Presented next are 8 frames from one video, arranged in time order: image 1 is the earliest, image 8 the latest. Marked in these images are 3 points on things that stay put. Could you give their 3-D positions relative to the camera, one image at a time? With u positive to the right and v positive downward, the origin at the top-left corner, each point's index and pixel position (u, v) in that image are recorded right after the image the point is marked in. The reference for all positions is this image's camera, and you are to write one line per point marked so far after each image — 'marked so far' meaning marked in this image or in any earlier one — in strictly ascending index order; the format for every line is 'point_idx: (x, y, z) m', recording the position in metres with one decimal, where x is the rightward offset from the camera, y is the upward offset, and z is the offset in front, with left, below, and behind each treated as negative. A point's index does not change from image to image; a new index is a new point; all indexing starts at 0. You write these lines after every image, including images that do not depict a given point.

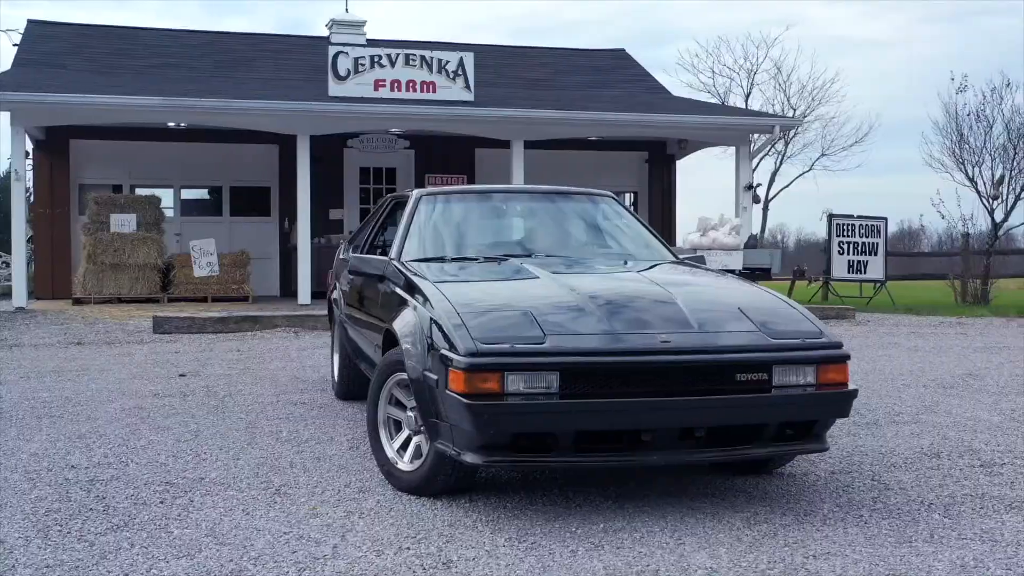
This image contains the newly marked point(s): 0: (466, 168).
0: (-0.6, +1.5, +14.4) m
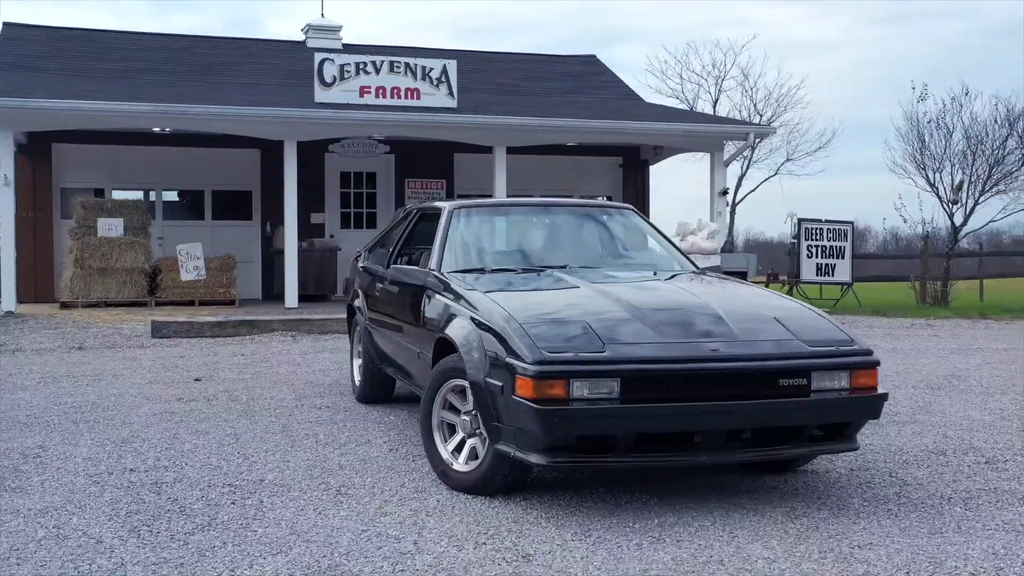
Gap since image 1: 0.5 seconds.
0: (-0.8, +1.4, +14.6) m
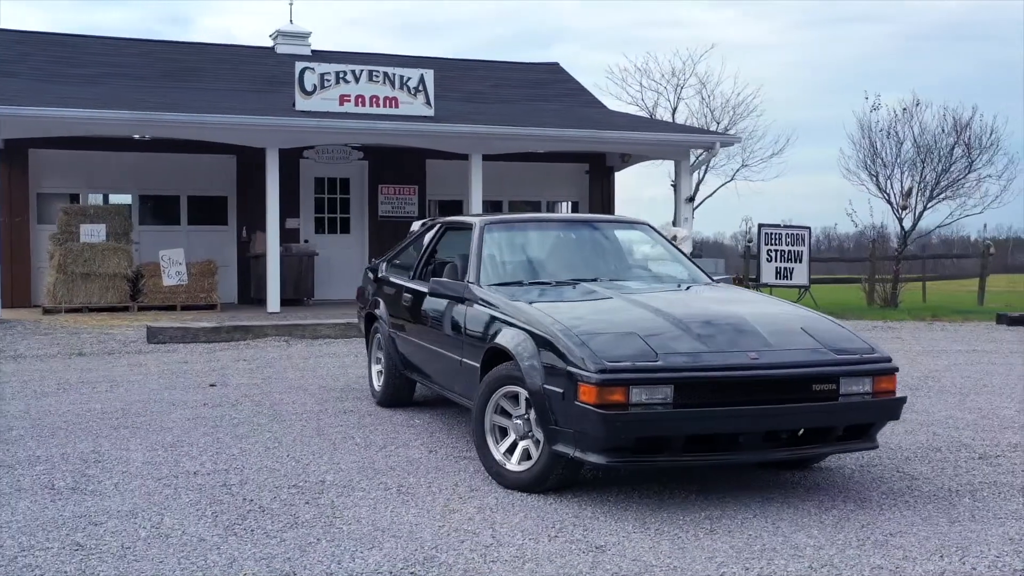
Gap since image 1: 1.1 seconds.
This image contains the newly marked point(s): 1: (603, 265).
0: (-1.2, +1.4, +14.9) m
1: (+0.5, +0.1, +5.8) m
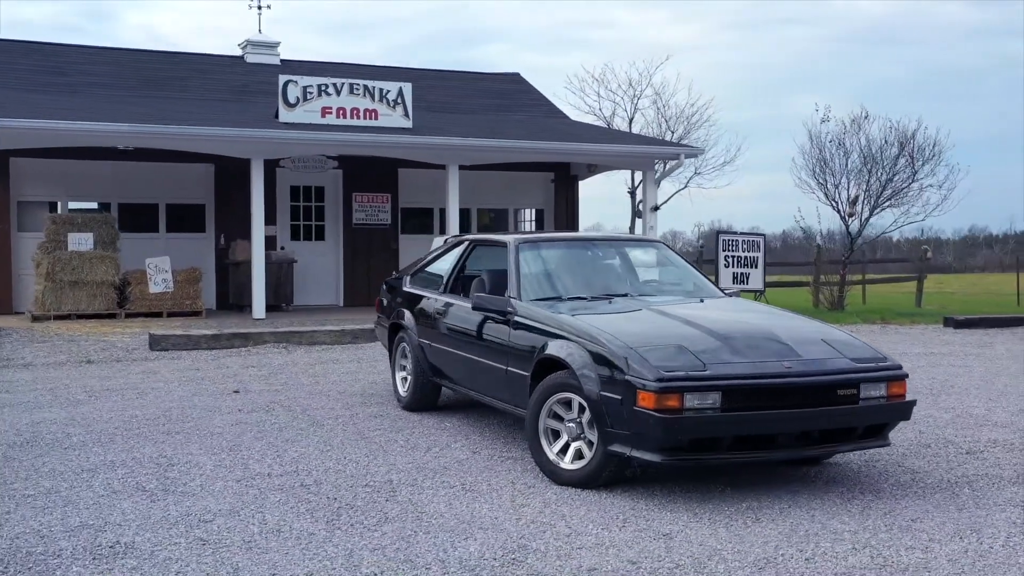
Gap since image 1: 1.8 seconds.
0: (-1.6, +1.3, +15.3) m
1: (+0.7, 0.0, +6.3) m
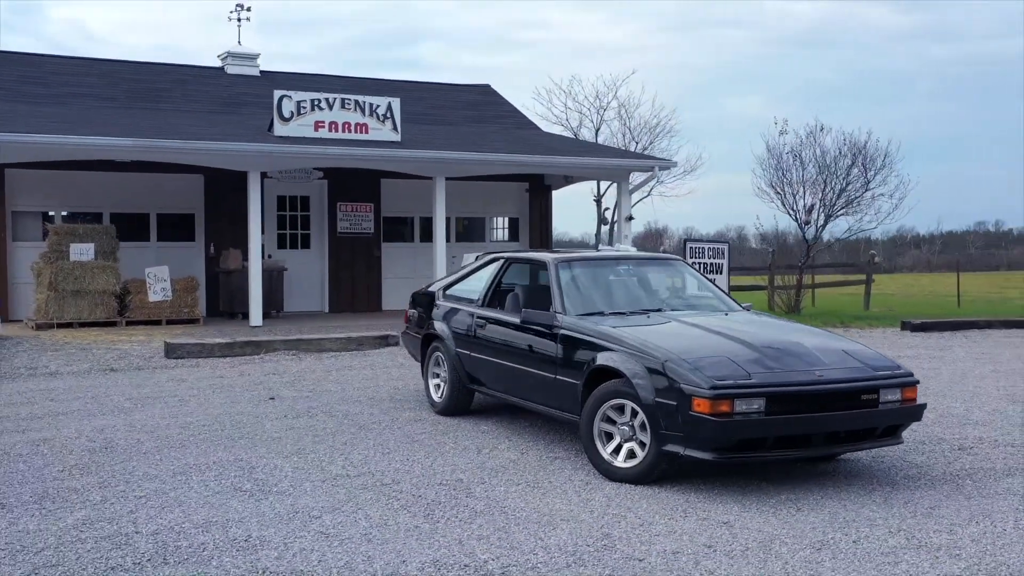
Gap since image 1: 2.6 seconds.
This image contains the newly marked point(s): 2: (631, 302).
0: (-1.9, +1.2, +15.8) m
1: (+0.9, 0.0, +7.0) m
2: (+0.7, -0.1, +6.9) m
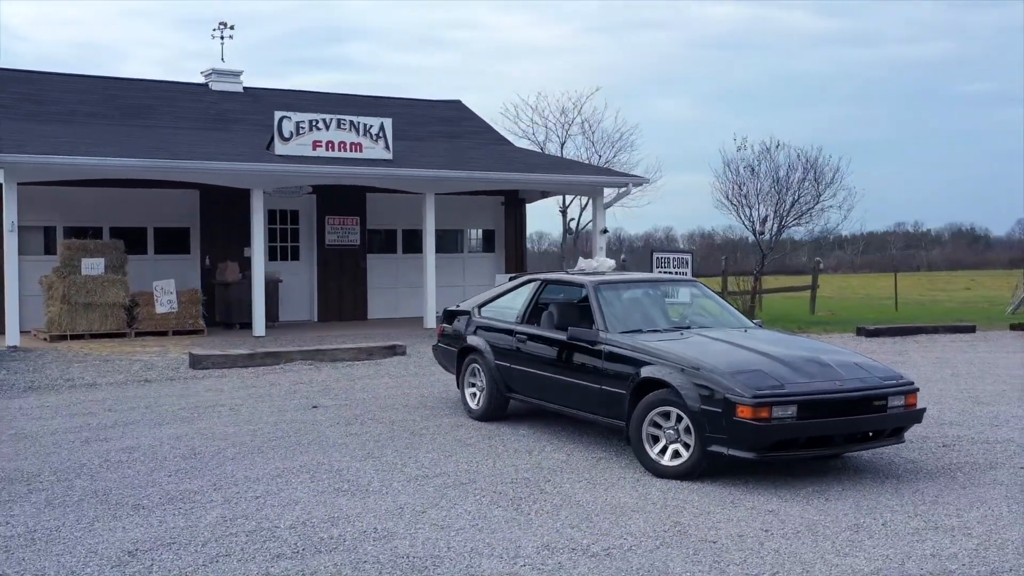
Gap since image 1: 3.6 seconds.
0: (-2.2, +1.1, +16.5) m
1: (+1.1, -0.2, +7.9) m
2: (+1.0, -0.2, +7.8) m
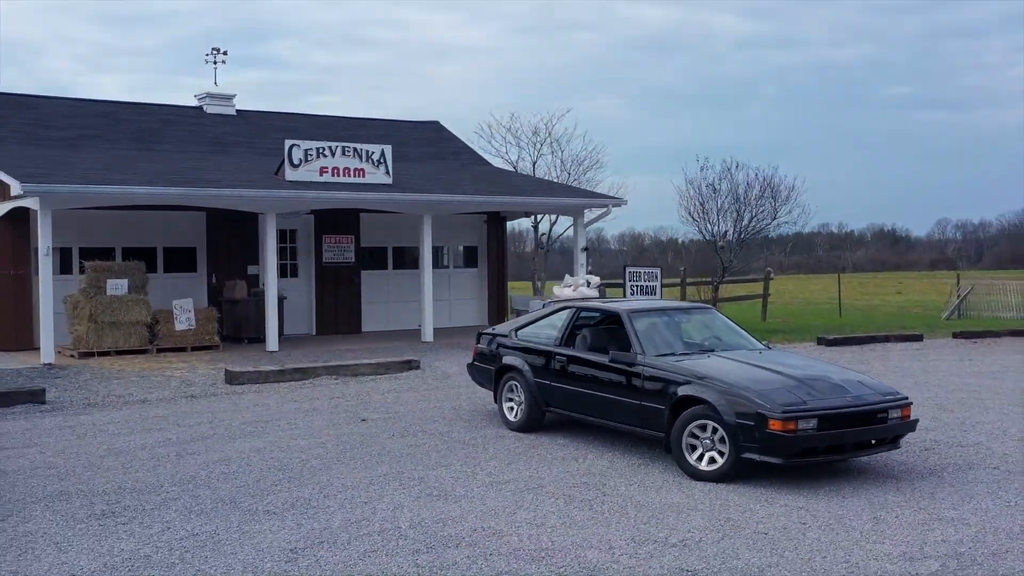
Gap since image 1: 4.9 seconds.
0: (-2.4, +0.9, +17.5) m
1: (+1.5, -0.4, +9.0) m
2: (+1.3, -0.4, +8.9) m
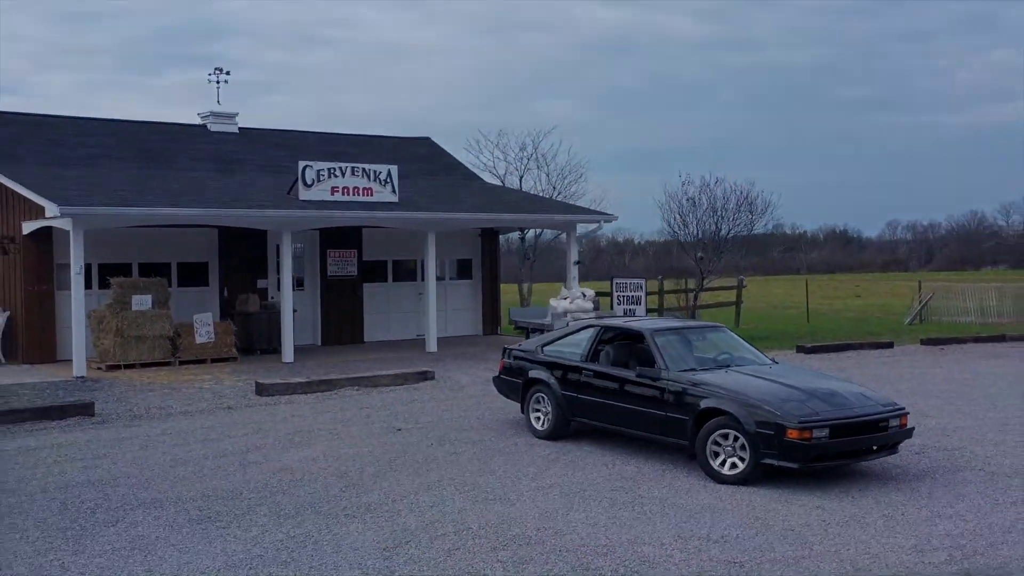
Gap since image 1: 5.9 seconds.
0: (-2.5, +0.7, +18.2) m
1: (+1.7, -0.6, +10.0) m
2: (+1.6, -0.6, +9.9) m
